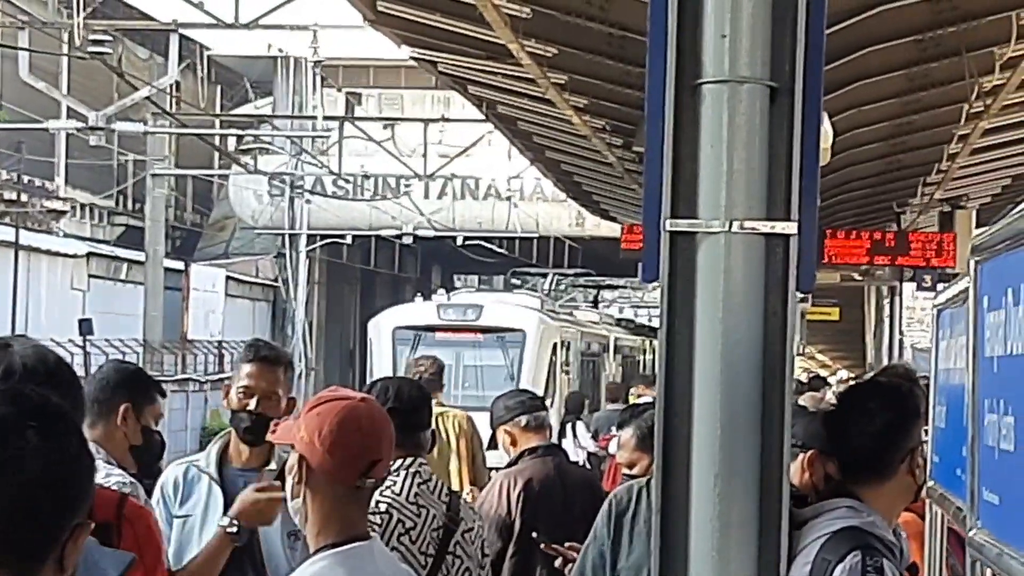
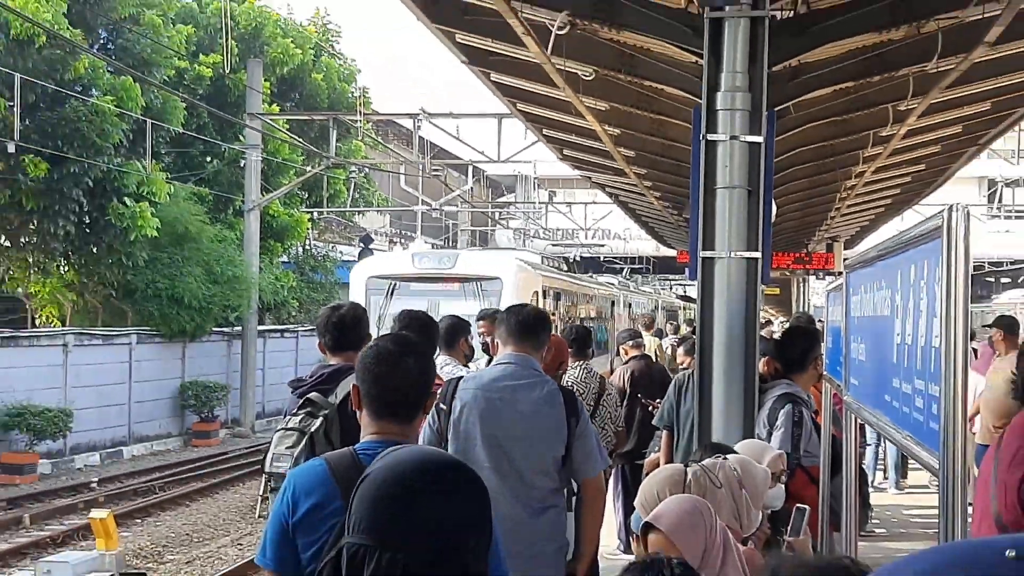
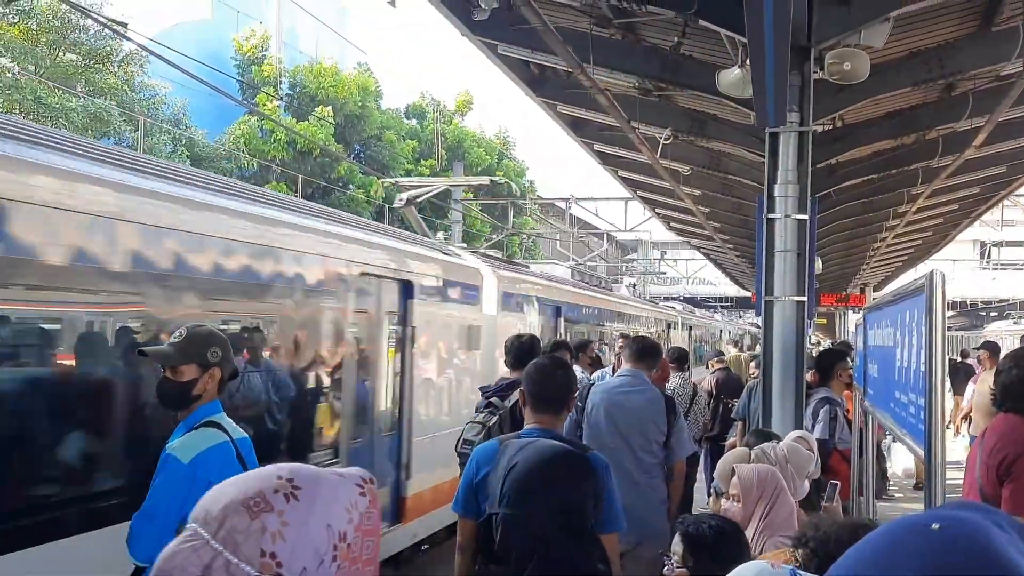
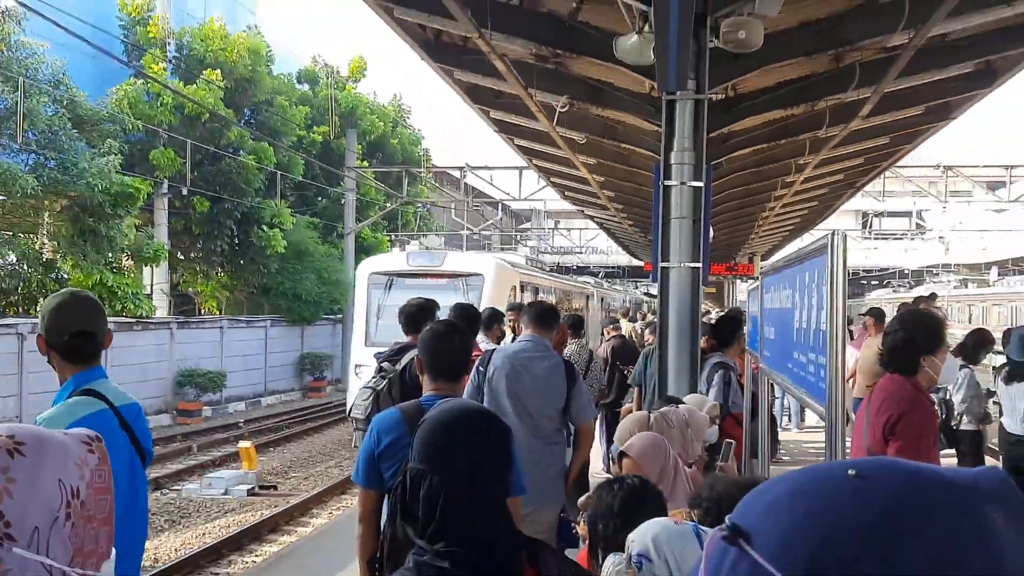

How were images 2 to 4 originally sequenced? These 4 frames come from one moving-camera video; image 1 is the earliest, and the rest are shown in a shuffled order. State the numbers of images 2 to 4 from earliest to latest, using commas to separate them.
2, 4, 3
